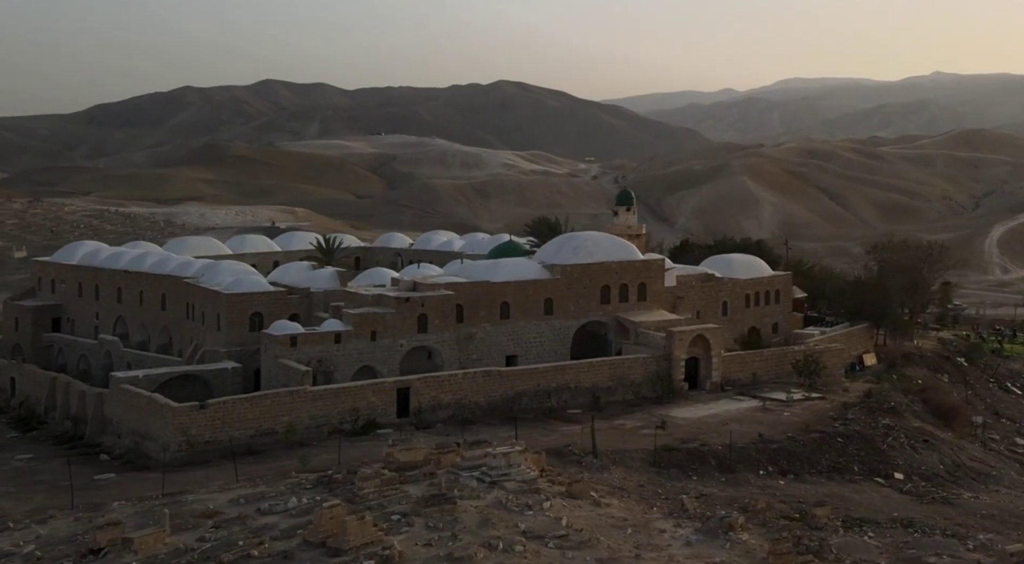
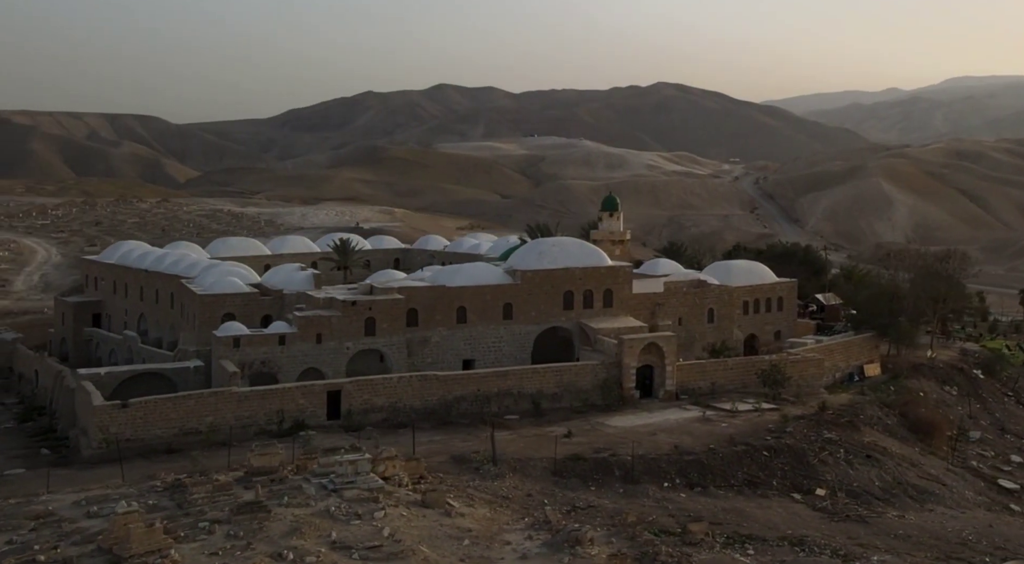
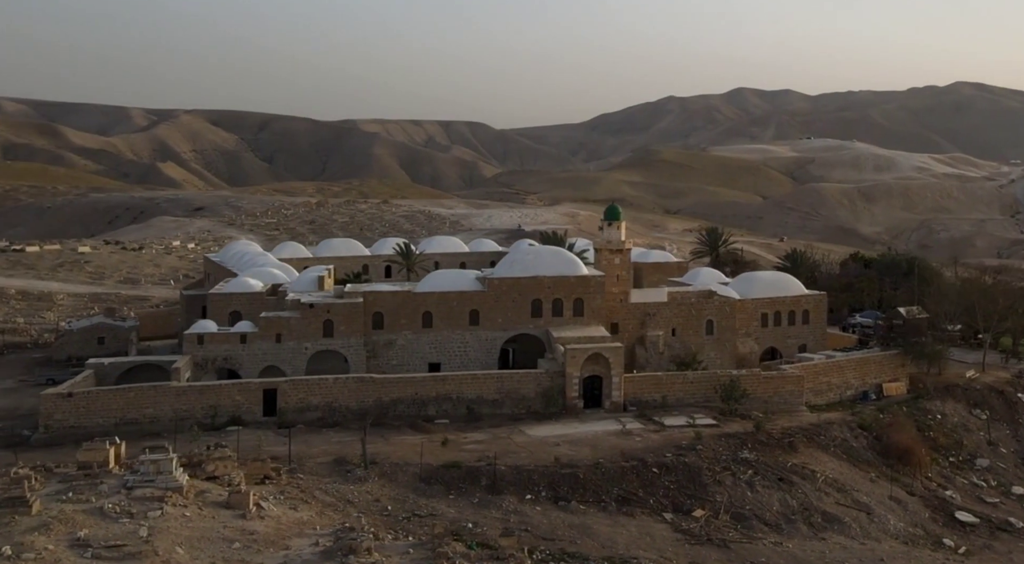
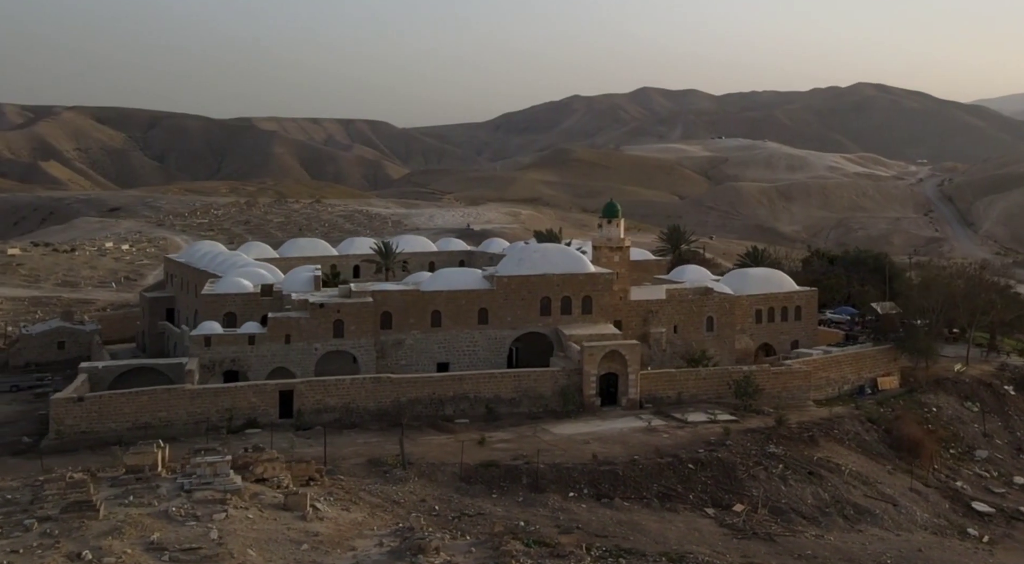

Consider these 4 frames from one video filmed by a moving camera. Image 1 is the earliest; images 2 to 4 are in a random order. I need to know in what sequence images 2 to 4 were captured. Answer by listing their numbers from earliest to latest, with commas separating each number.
2, 4, 3
